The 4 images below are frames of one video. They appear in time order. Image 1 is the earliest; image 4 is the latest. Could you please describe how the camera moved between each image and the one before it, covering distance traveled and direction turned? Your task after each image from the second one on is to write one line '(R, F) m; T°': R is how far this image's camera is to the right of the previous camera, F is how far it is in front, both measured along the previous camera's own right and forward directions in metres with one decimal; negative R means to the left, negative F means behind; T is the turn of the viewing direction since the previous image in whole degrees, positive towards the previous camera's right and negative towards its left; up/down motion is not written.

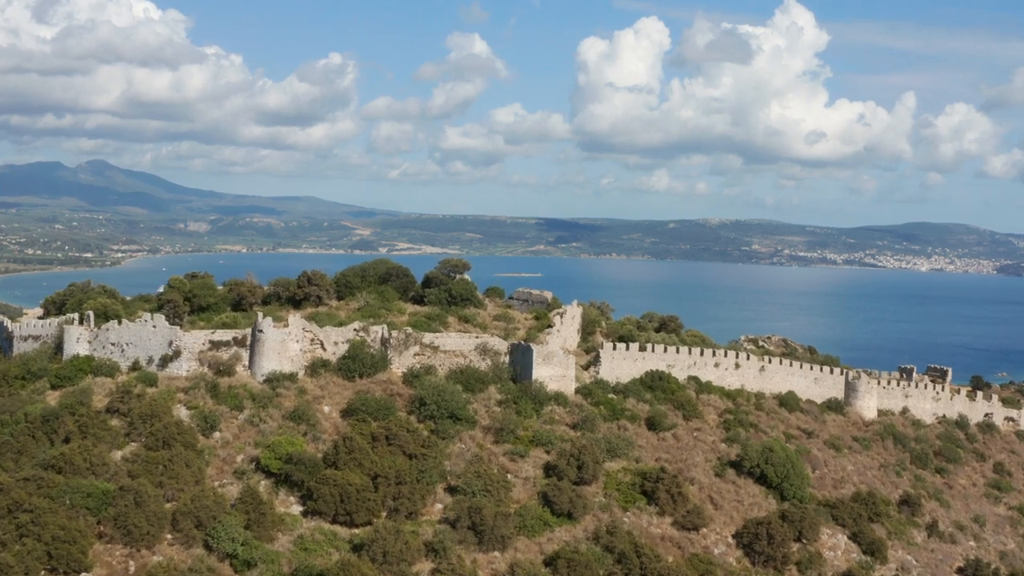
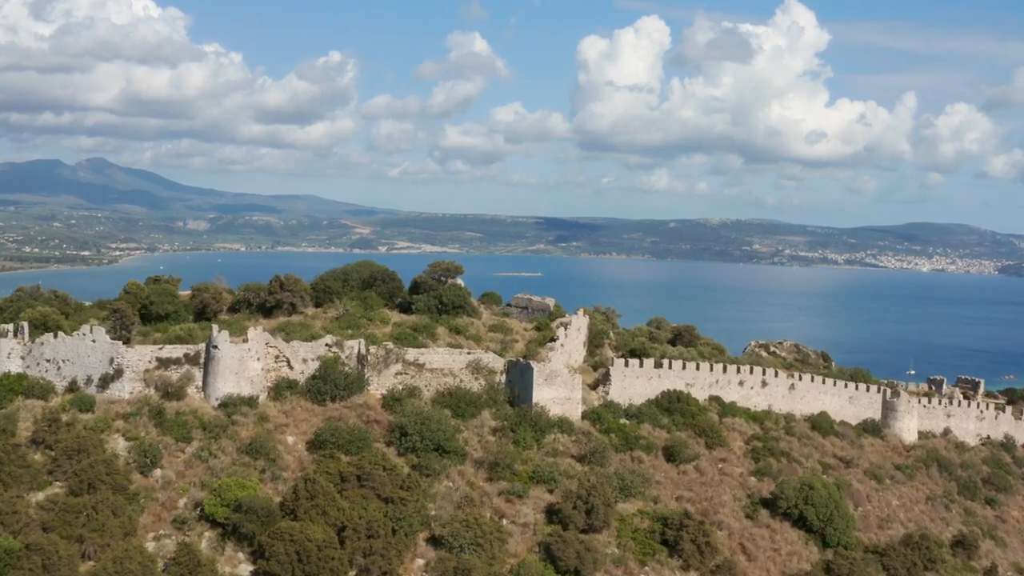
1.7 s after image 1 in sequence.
(+0.1, +3.3) m; 0°
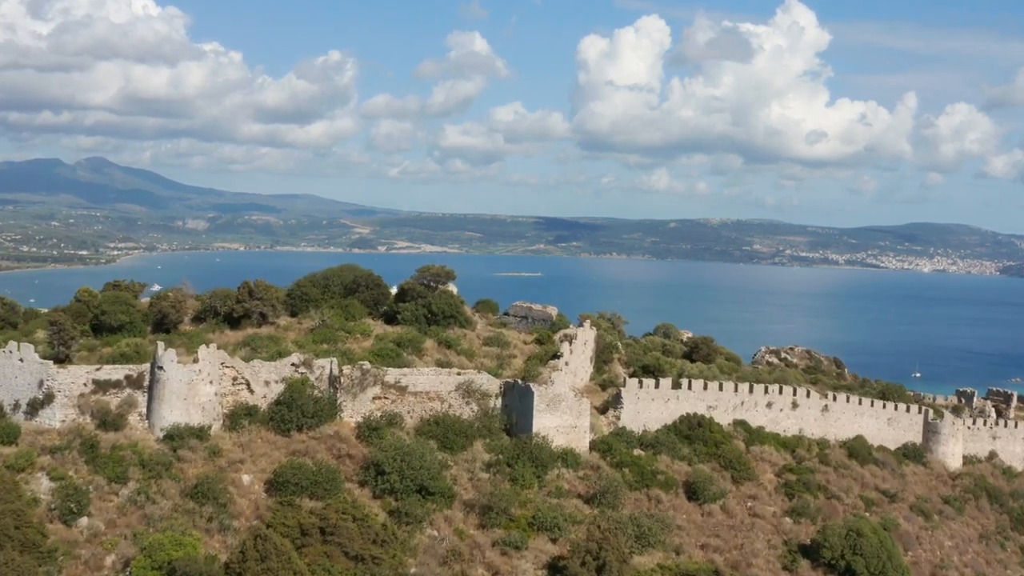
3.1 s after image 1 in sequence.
(+0.1, +2.9) m; 0°
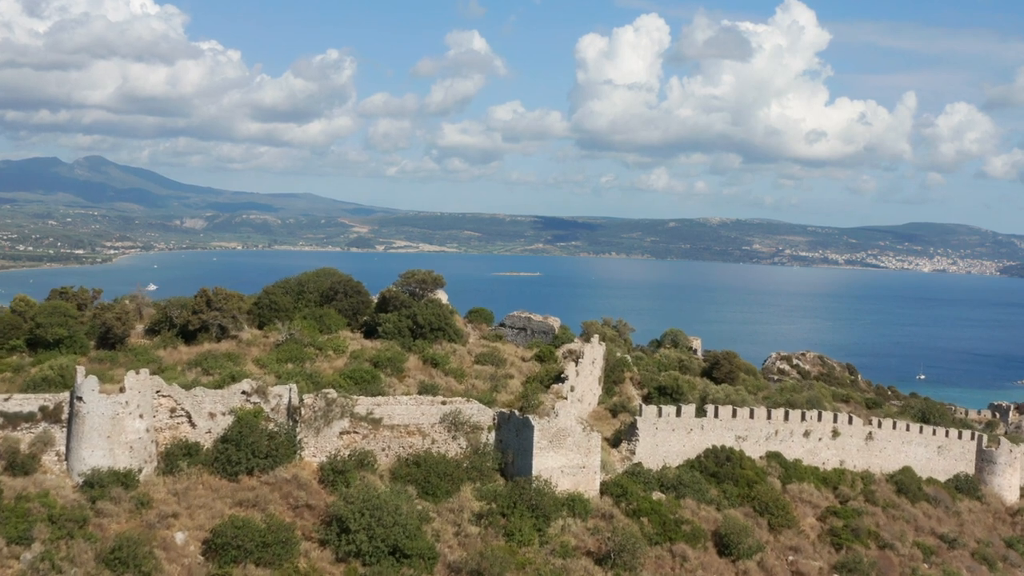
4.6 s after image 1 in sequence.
(0.0, +3.0) m; 0°
